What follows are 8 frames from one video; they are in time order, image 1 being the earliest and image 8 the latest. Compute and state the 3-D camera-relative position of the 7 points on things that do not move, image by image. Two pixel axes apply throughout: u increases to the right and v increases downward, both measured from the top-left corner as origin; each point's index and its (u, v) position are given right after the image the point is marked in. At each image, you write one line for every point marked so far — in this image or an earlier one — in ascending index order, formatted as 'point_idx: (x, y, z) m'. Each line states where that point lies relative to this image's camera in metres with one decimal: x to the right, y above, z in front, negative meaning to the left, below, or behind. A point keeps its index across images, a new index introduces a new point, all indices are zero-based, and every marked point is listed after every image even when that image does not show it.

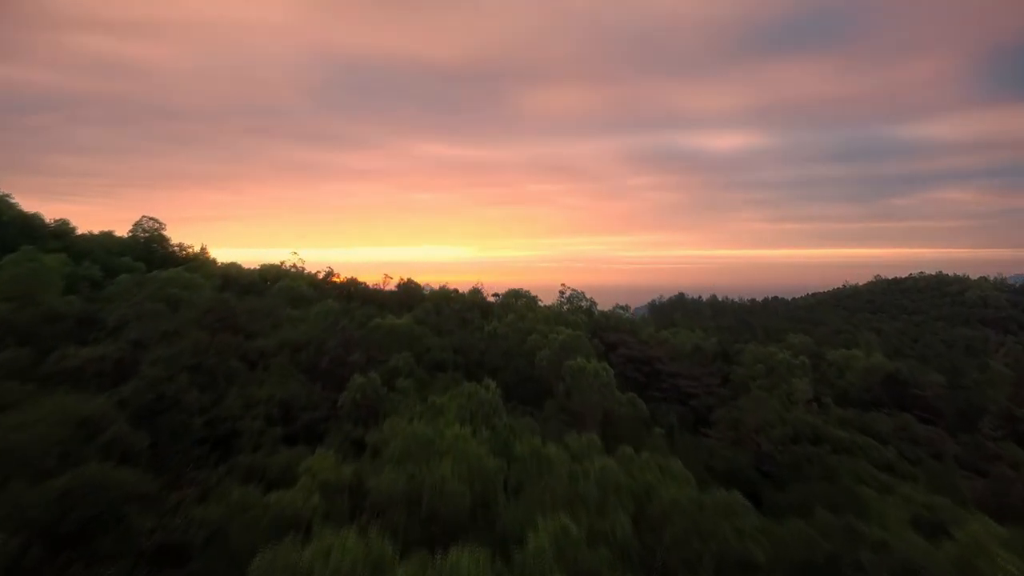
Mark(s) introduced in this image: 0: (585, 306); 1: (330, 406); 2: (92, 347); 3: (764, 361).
0: (+2.1, -0.6, +18.3) m
1: (-2.3, -1.5, +7.8) m
2: (-4.8, -0.7, +7.2) m
3: (+5.8, -1.7, +14.5) m
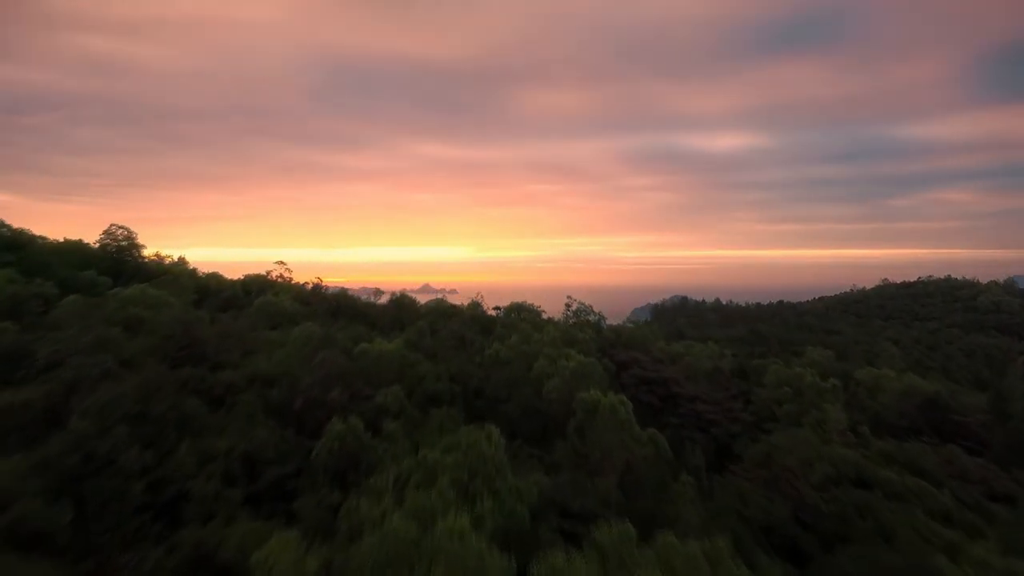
0: (+2.2, -0.9, +17.1) m
1: (-2.2, -1.8, +6.6) m
2: (-4.8, -1.0, +6.0) m
3: (+5.9, -2.0, +13.3) m
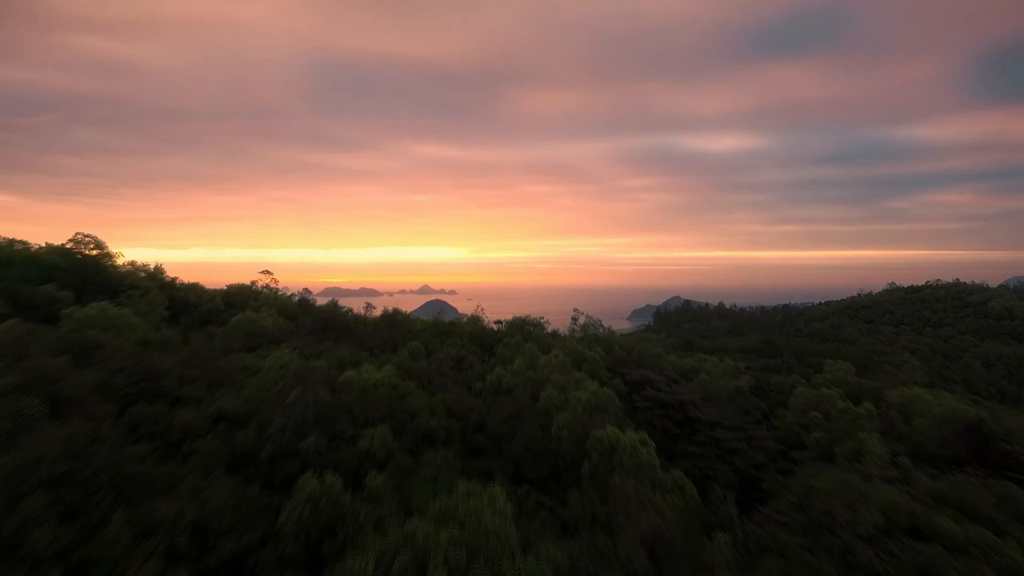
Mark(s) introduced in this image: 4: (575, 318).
0: (+2.2, -1.2, +16.0) m
1: (-2.1, -2.1, +5.5) m
2: (-4.7, -1.3, +4.9) m
3: (+6.0, -2.3, +12.2) m
4: (+1.7, -0.8, +16.5) m
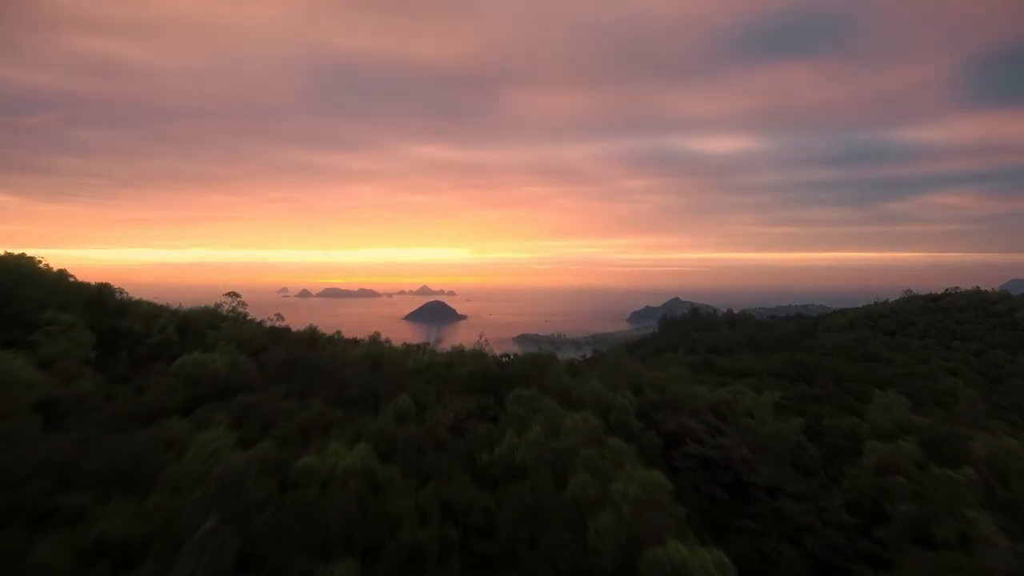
0: (+2.4, -1.7, +13.8) m
1: (-1.9, -2.6, +3.2) m
2: (-4.5, -1.8, +2.6) m
3: (+6.1, -2.8, +10.0) m
4: (+1.8, -1.3, +14.3) m
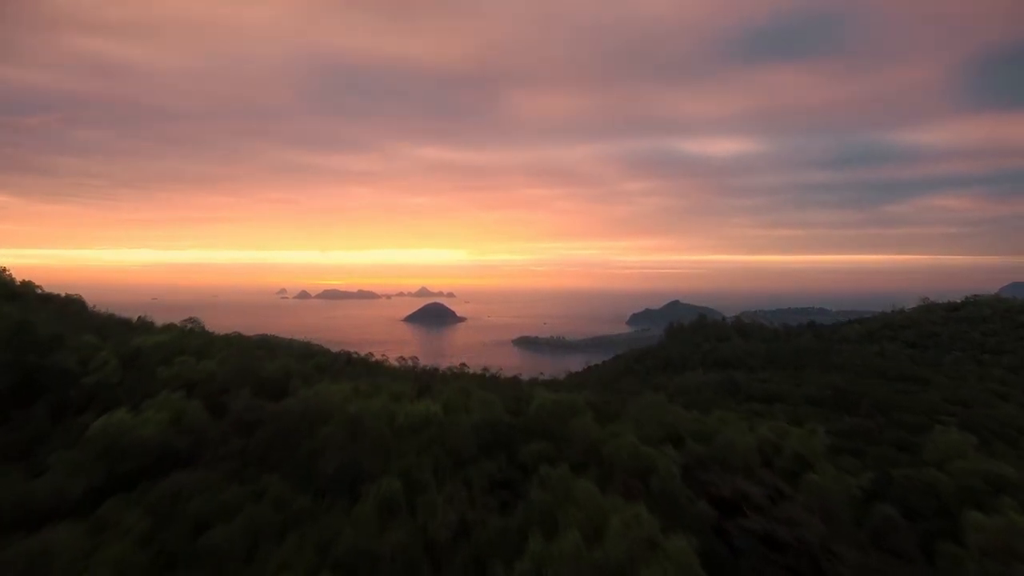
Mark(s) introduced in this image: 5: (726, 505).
0: (+2.6, -2.2, +11.8) m
1: (-1.7, -3.0, +1.2) m
2: (-4.3, -2.2, +0.6) m
3: (+6.4, -3.3, +7.9) m
4: (+2.1, -1.8, +12.3) m
5: (+2.9, -3.0, +8.5) m
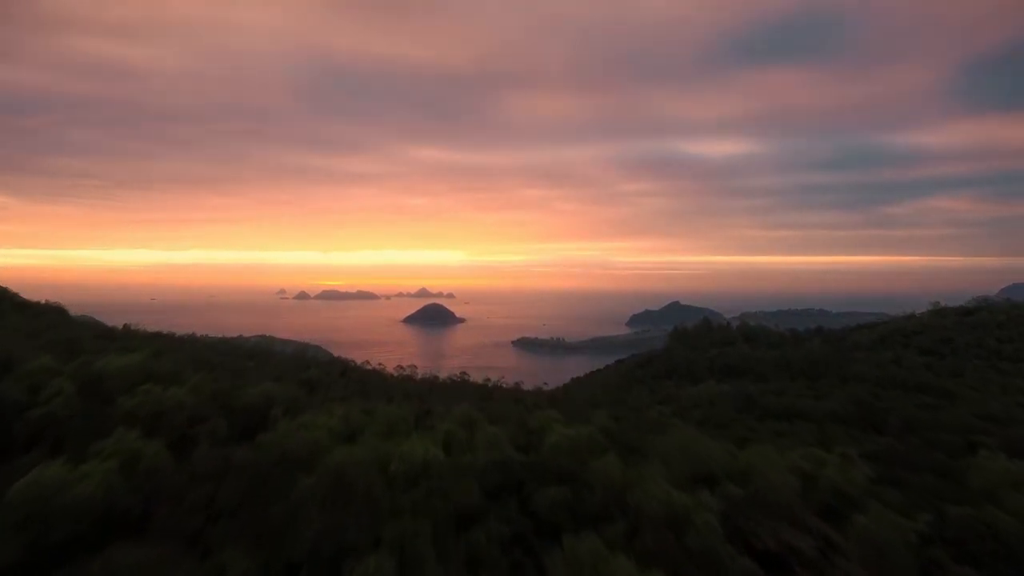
0: (+2.8, -2.5, +10.6) m
1: (-1.5, -3.2, 0.0) m
2: (-4.1, -2.4, -0.6) m
3: (+6.5, -3.6, +6.8) m
4: (+2.2, -2.0, +11.1) m
5: (+3.1, -3.2, +7.3) m
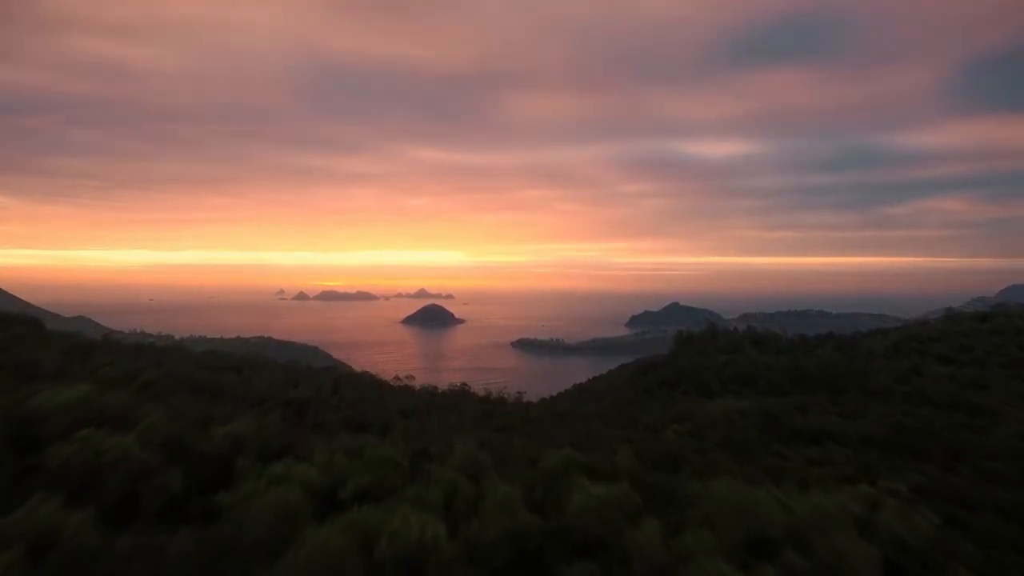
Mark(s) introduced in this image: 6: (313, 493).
0: (+2.9, -2.8, +9.1) m
1: (-1.4, -3.5, -1.5) m
2: (-3.9, -2.7, -2.1) m
3: (+6.7, -3.9, +5.3) m
4: (+2.4, -2.3, +9.6) m
5: (+3.3, -3.5, +5.8) m
6: (-2.4, -2.4, +7.4) m
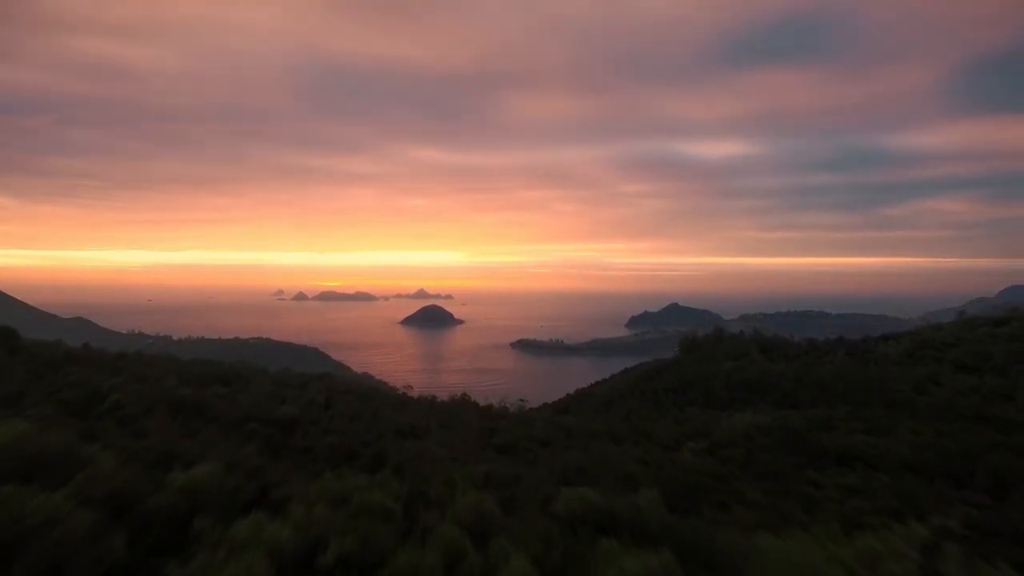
0: (+3.1, -3.0, +7.8) m
1: (-1.2, -3.8, -2.8) m
2: (-3.8, -2.9, -3.4) m
3: (+6.8, -4.1, +4.0) m
4: (+2.5, -2.6, +8.3) m
5: (+3.4, -3.8, +4.5) m
6: (-2.2, -2.7, +6.1) m
